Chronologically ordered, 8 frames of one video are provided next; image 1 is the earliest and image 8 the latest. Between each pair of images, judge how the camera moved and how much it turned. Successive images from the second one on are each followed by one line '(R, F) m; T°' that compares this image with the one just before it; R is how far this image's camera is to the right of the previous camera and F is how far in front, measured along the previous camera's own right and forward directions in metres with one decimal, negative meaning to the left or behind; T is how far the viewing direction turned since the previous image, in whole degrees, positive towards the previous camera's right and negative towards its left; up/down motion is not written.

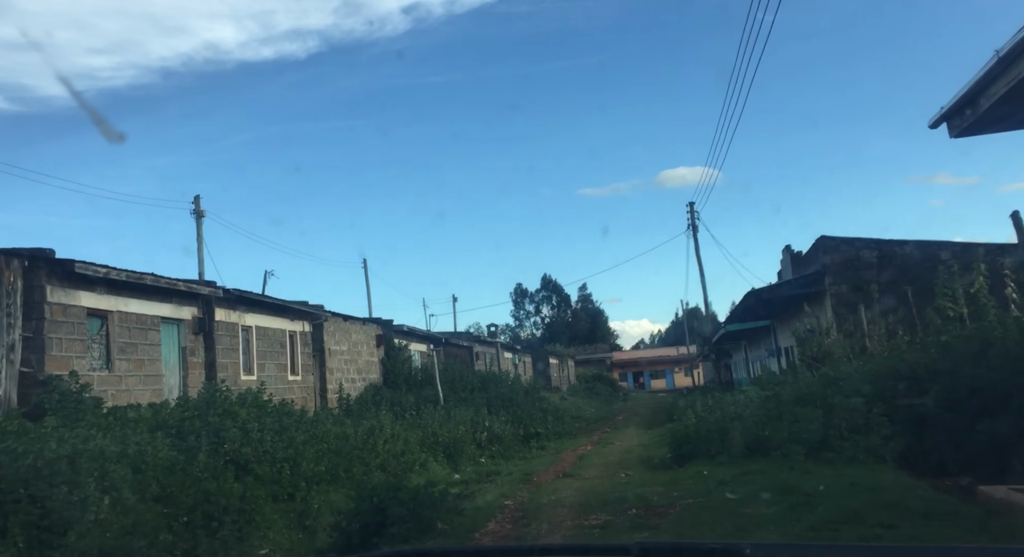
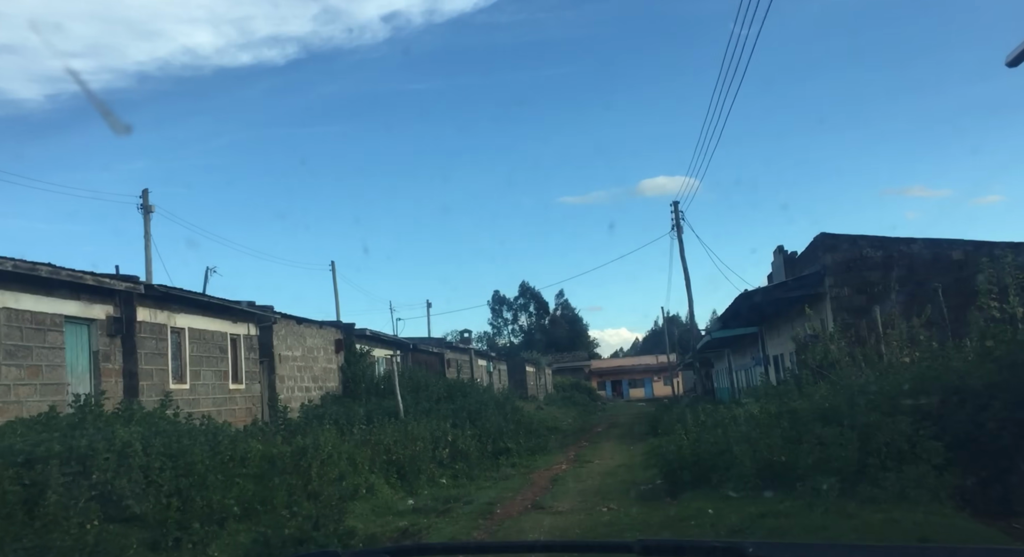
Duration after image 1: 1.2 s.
(+0.2, +1.9) m; +1°
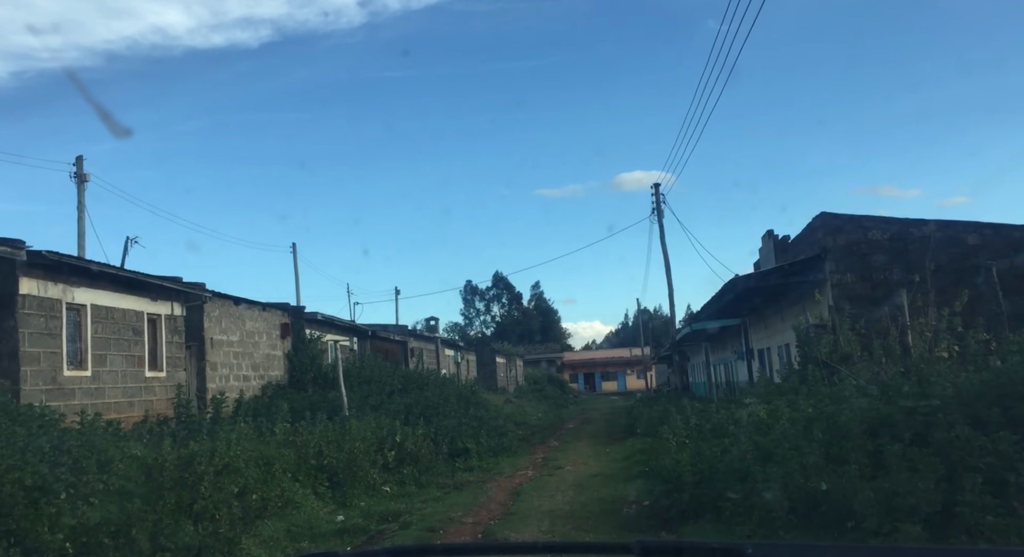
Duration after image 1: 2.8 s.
(+0.2, +2.2) m; +2°
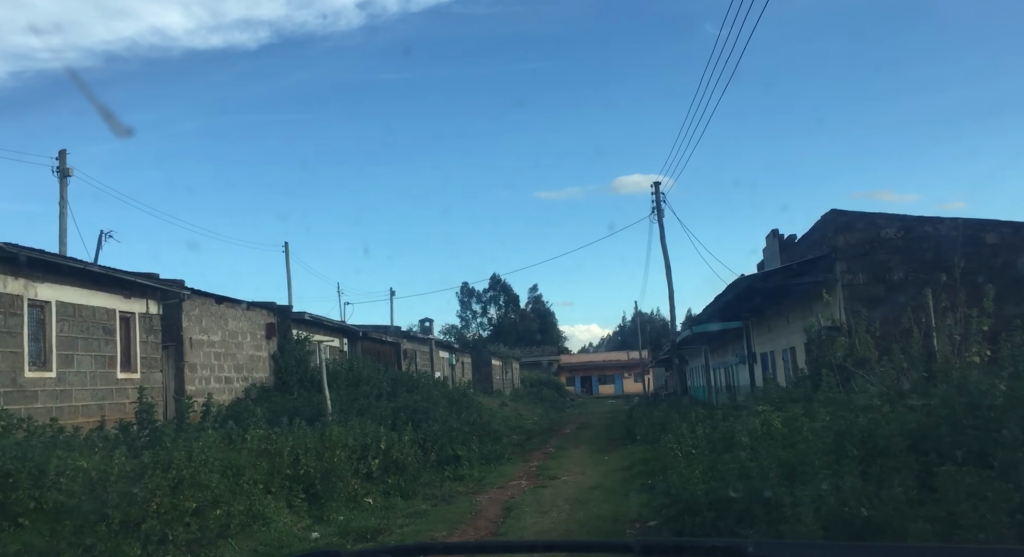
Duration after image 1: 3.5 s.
(+0.1, +0.8) m; 0°
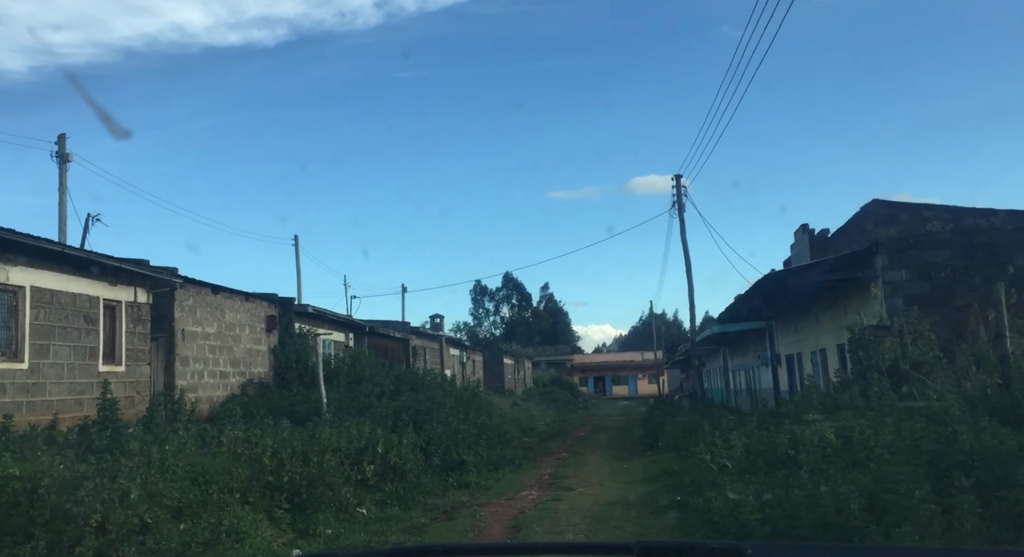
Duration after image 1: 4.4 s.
(0.0, +1.1) m; -1°
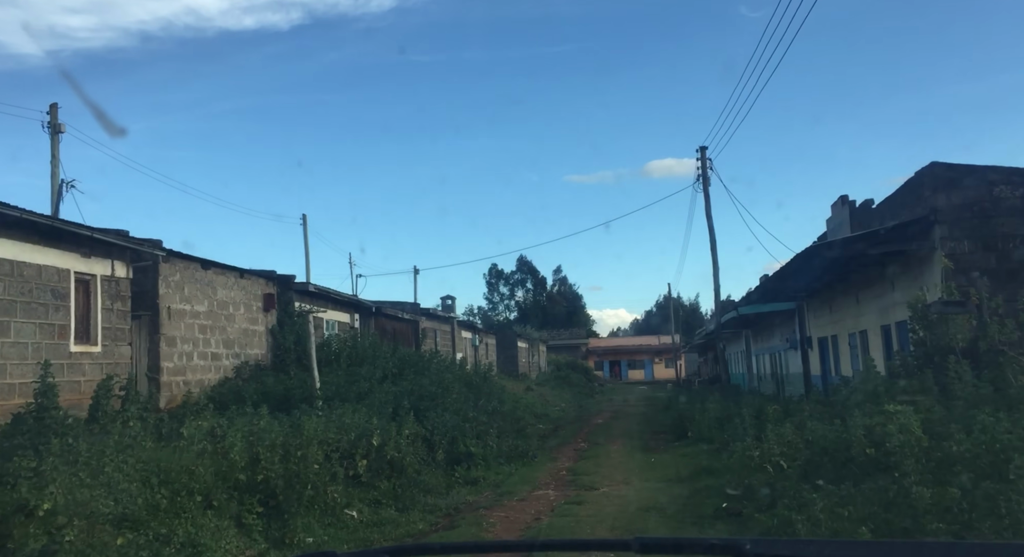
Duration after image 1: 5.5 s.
(0.0, +1.4) m; -1°
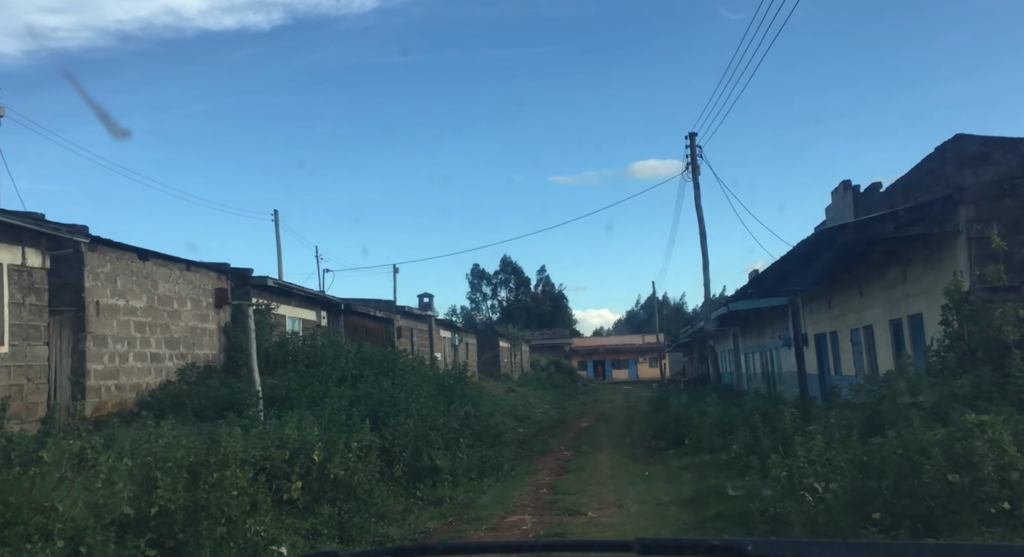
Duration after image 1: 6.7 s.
(+0.1, +1.6) m; +1°
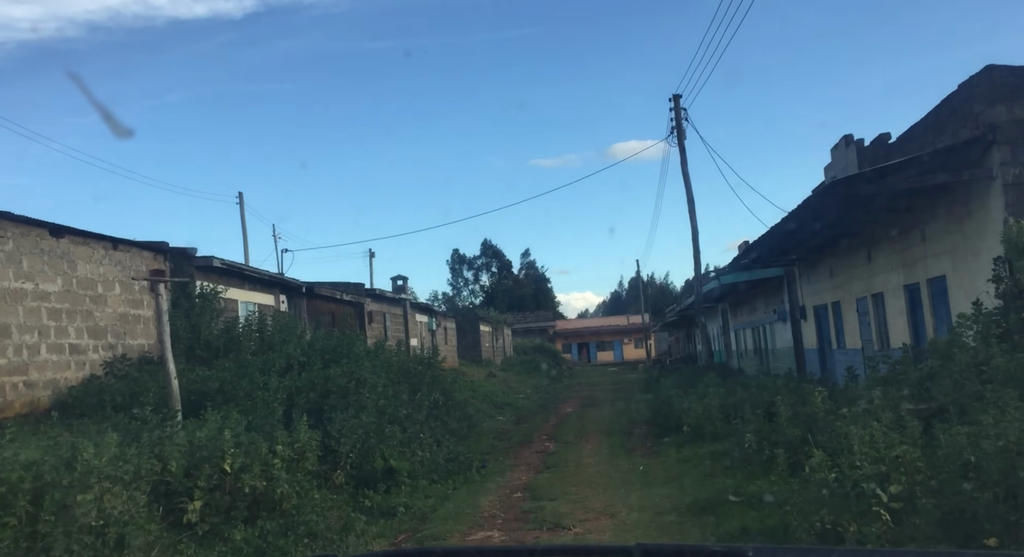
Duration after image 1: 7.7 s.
(+0.2, +1.7) m; +1°
